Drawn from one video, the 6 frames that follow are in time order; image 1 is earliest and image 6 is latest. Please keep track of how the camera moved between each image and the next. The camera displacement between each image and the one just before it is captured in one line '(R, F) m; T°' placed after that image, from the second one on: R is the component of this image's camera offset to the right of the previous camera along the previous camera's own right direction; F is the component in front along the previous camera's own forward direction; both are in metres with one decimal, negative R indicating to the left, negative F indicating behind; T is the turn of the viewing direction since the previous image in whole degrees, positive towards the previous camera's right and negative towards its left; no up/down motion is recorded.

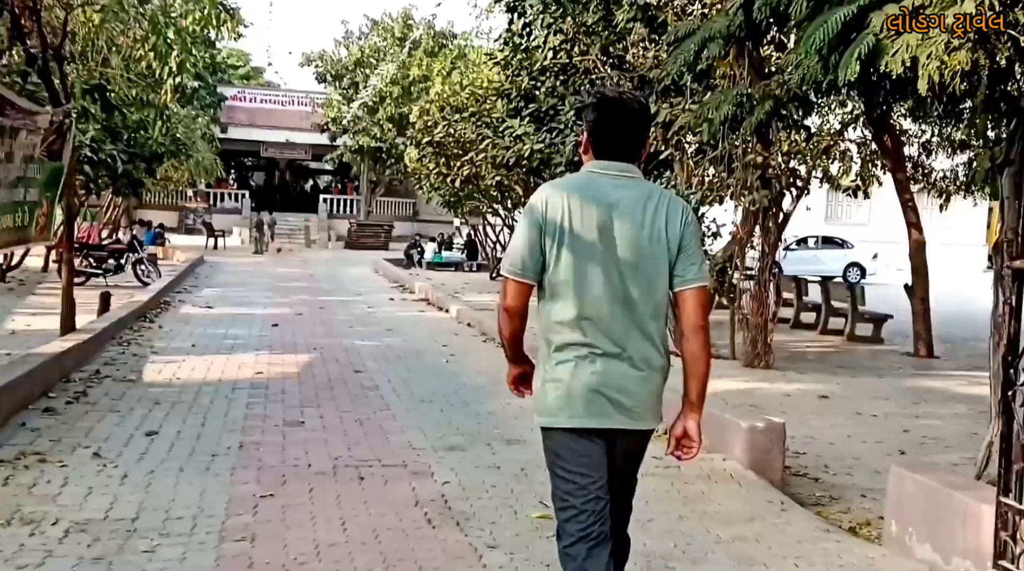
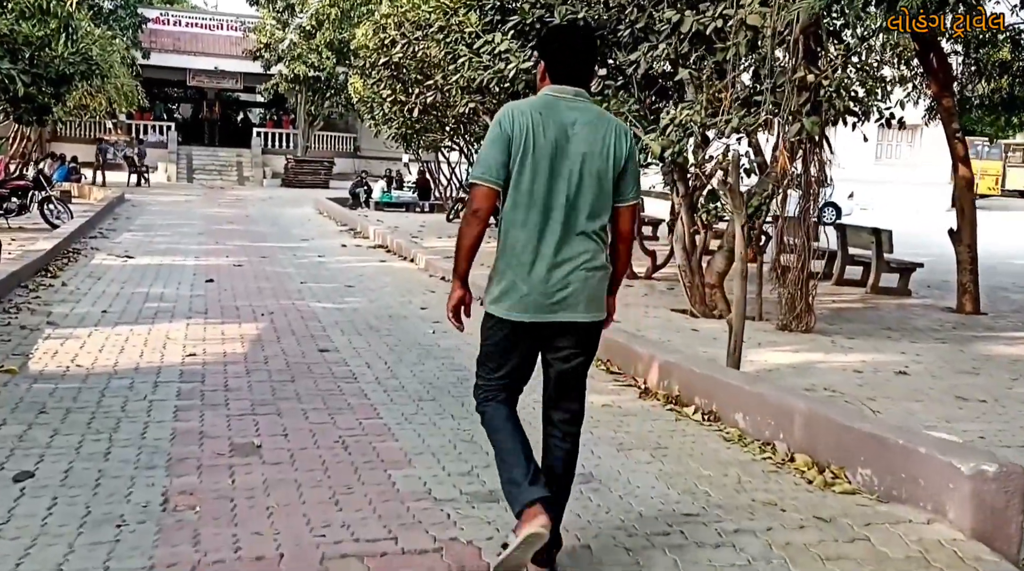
(-0.5, +2.1) m; +3°
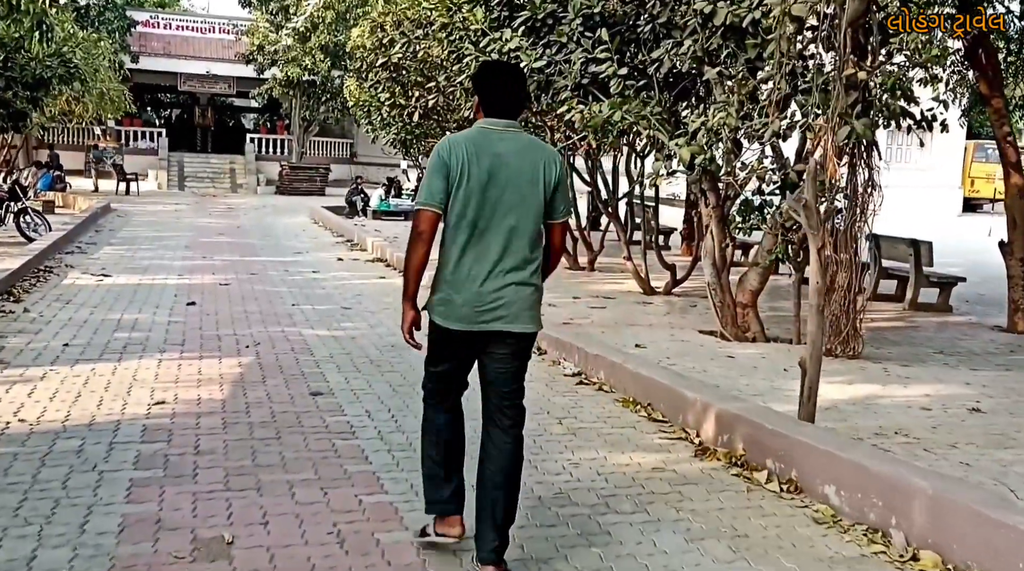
(-0.1, +1.0) m; 0°
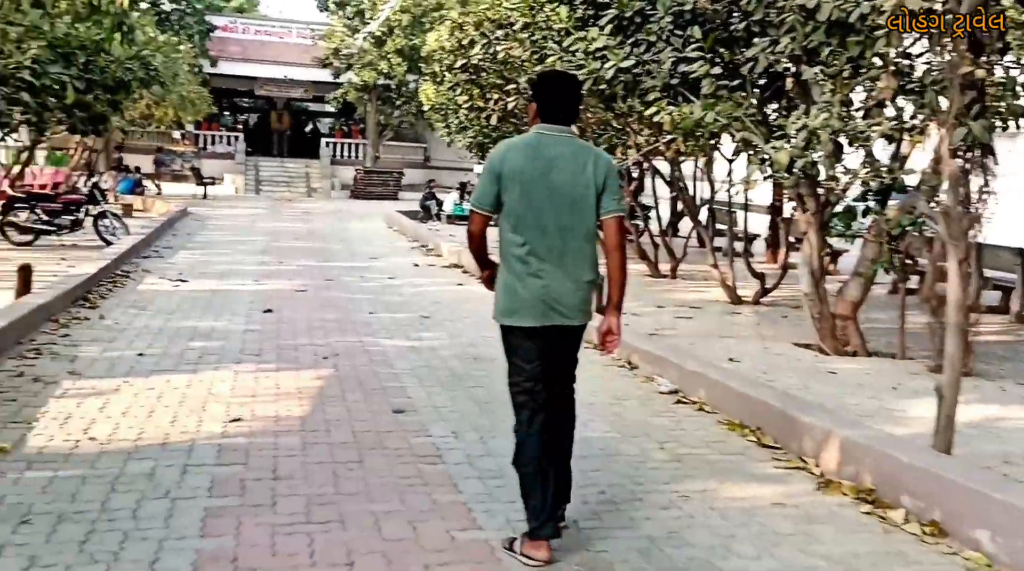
(-0.1, +0.4) m; -4°
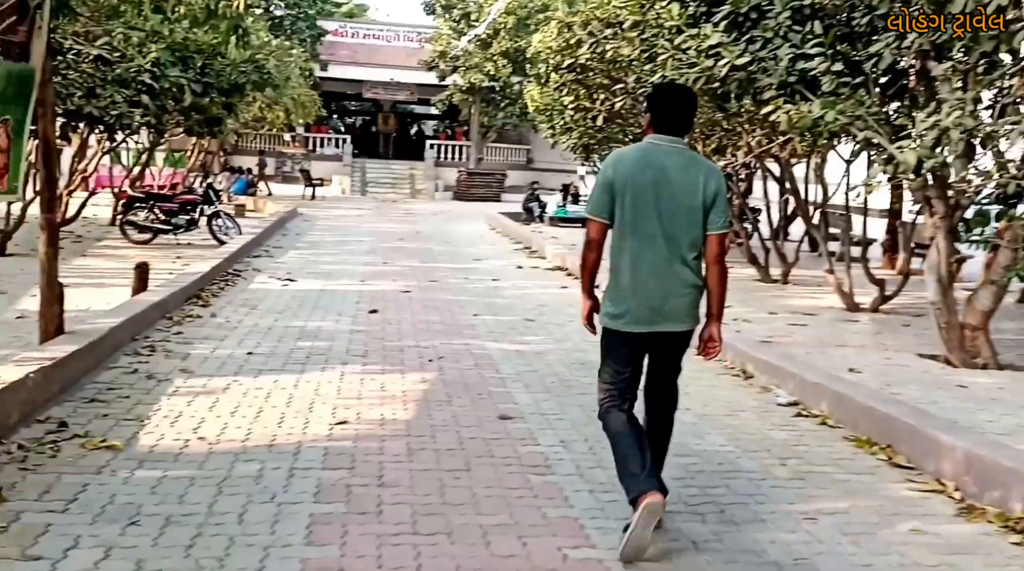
(-0.1, +0.2) m; -5°
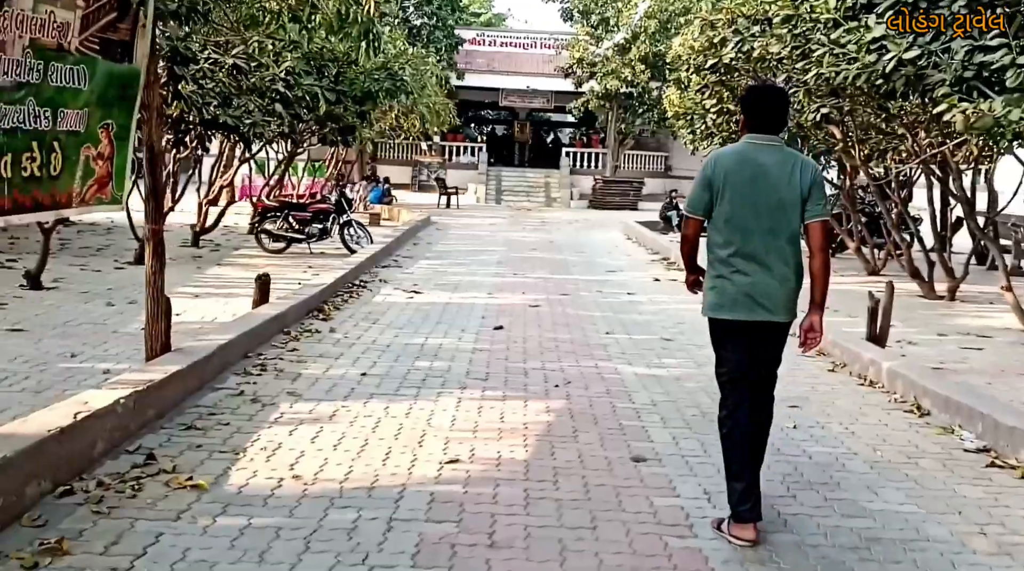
(0.0, +0.6) m; -7°
